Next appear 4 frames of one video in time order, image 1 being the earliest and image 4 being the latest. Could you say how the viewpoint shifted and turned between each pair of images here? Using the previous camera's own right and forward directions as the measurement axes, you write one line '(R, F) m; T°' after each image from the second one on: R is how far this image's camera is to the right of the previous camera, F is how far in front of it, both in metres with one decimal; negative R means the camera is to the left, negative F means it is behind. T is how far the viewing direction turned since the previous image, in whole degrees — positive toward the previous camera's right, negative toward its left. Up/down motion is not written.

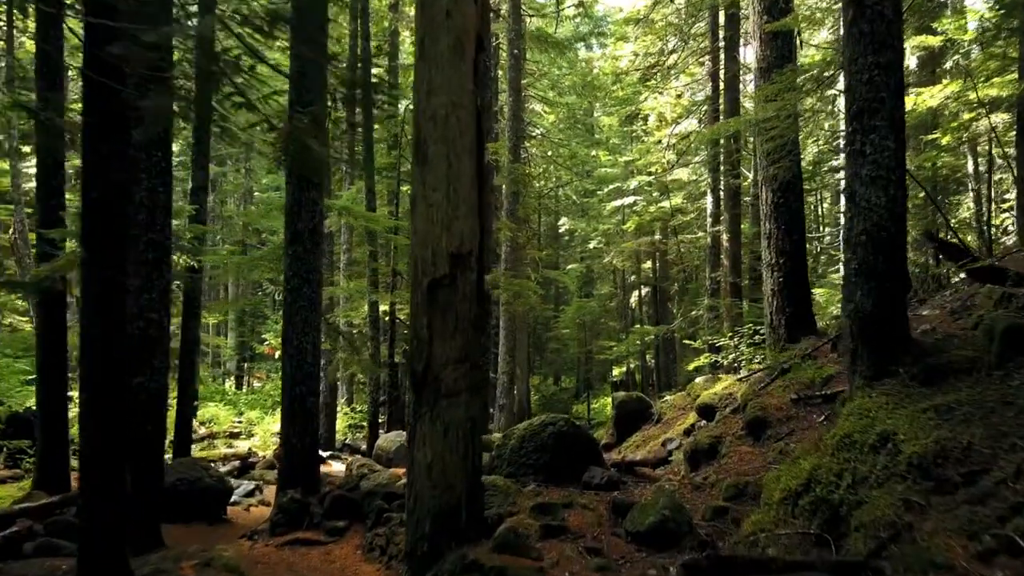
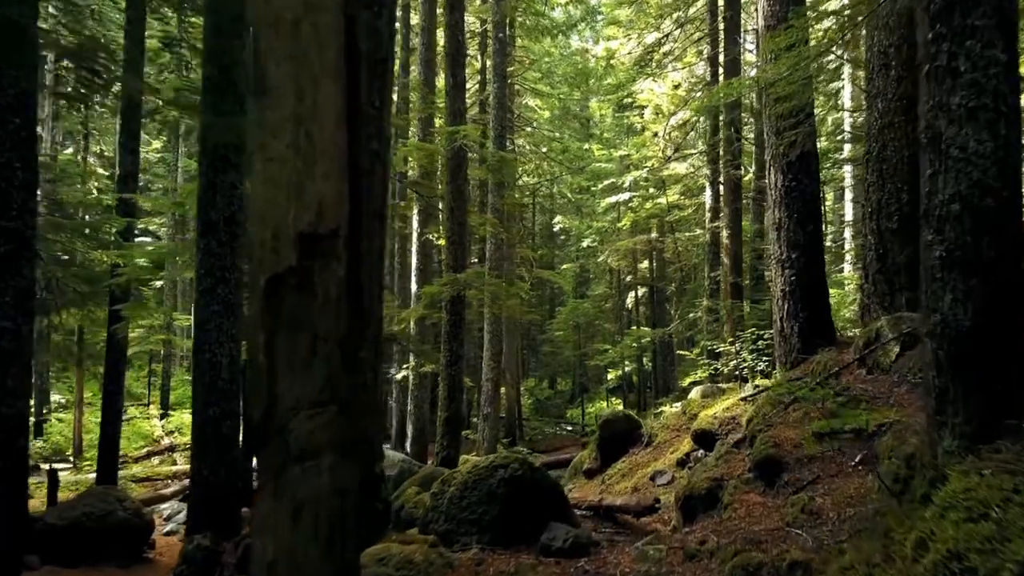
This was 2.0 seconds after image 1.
(+0.4, +1.4) m; 0°
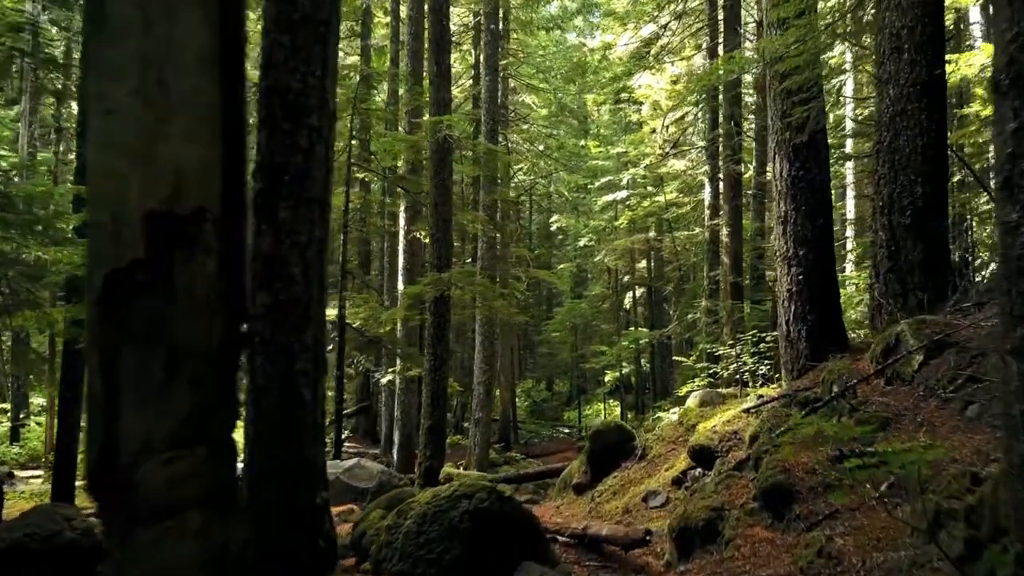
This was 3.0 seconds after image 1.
(+0.2, +0.7) m; 0°
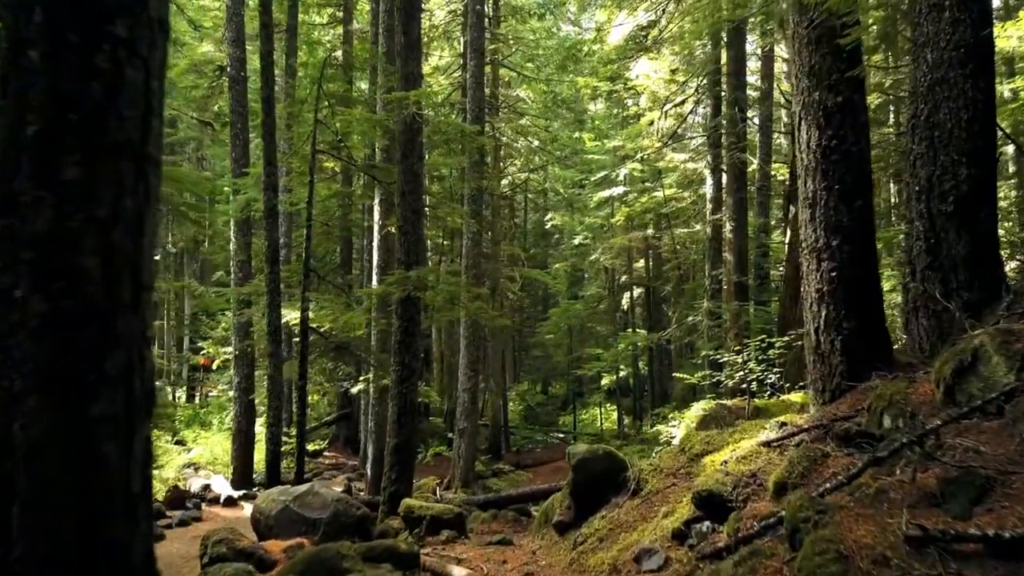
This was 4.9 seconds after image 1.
(+0.3, +1.3) m; 0°
